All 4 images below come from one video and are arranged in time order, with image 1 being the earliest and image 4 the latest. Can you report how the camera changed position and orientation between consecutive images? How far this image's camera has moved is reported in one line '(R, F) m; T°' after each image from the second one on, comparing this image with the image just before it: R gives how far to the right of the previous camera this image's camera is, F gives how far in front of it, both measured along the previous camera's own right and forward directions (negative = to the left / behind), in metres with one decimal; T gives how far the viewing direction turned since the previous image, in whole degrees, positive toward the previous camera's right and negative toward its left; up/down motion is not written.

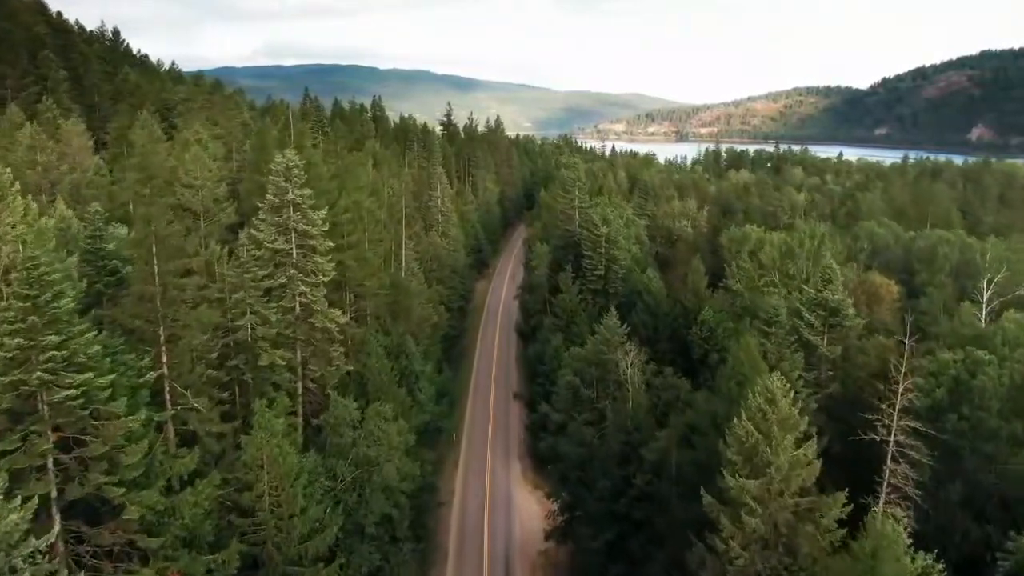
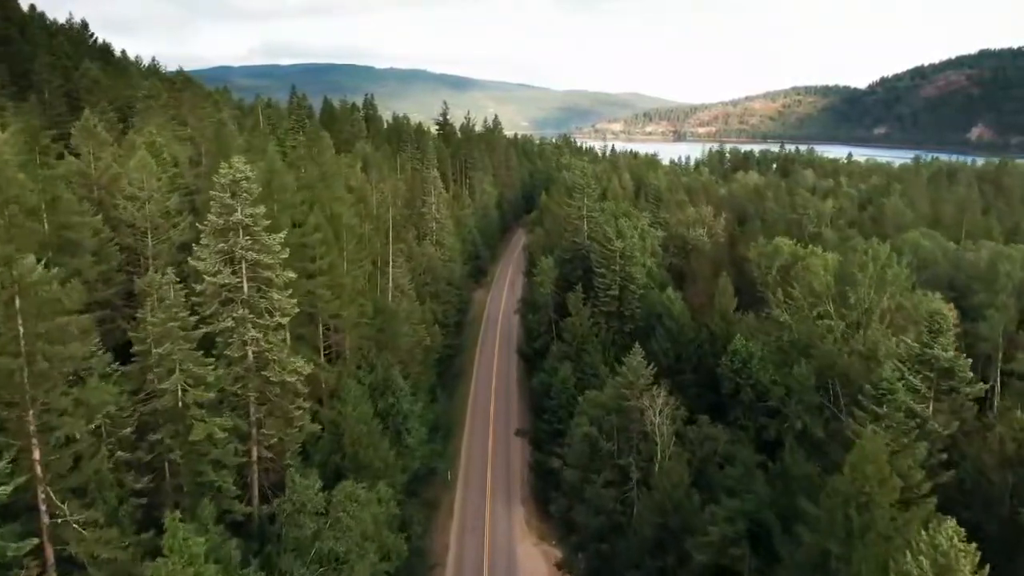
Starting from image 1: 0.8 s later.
(-0.4, +7.4) m; 0°
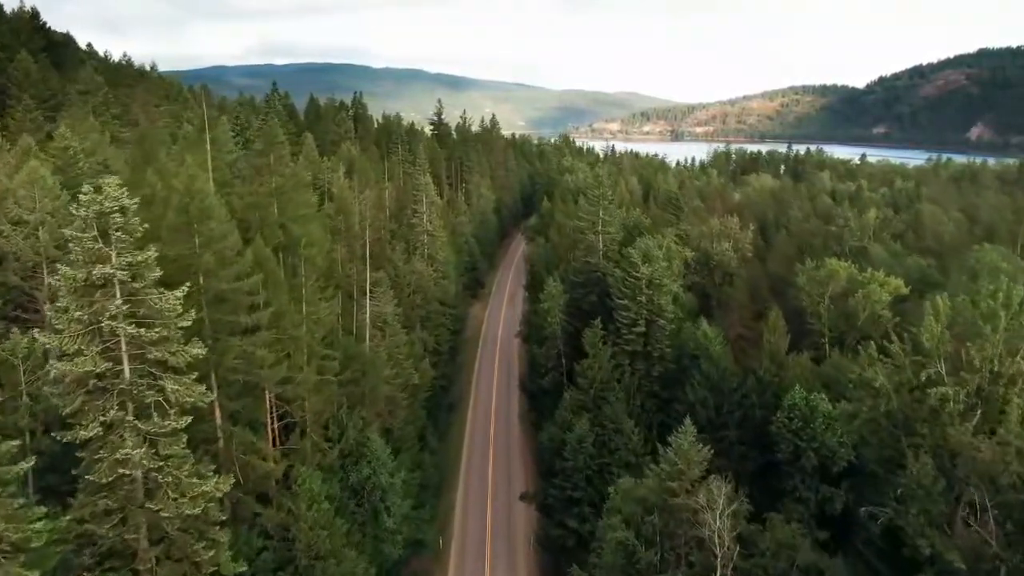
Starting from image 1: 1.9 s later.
(-0.5, +9.5) m; 0°
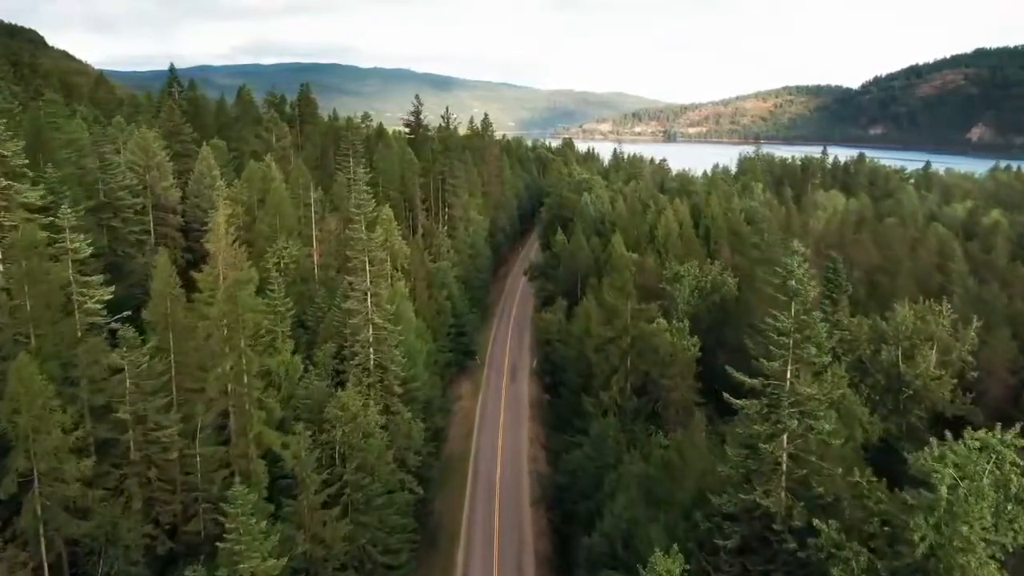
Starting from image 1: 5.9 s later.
(-1.6, +34.9) m; +1°
